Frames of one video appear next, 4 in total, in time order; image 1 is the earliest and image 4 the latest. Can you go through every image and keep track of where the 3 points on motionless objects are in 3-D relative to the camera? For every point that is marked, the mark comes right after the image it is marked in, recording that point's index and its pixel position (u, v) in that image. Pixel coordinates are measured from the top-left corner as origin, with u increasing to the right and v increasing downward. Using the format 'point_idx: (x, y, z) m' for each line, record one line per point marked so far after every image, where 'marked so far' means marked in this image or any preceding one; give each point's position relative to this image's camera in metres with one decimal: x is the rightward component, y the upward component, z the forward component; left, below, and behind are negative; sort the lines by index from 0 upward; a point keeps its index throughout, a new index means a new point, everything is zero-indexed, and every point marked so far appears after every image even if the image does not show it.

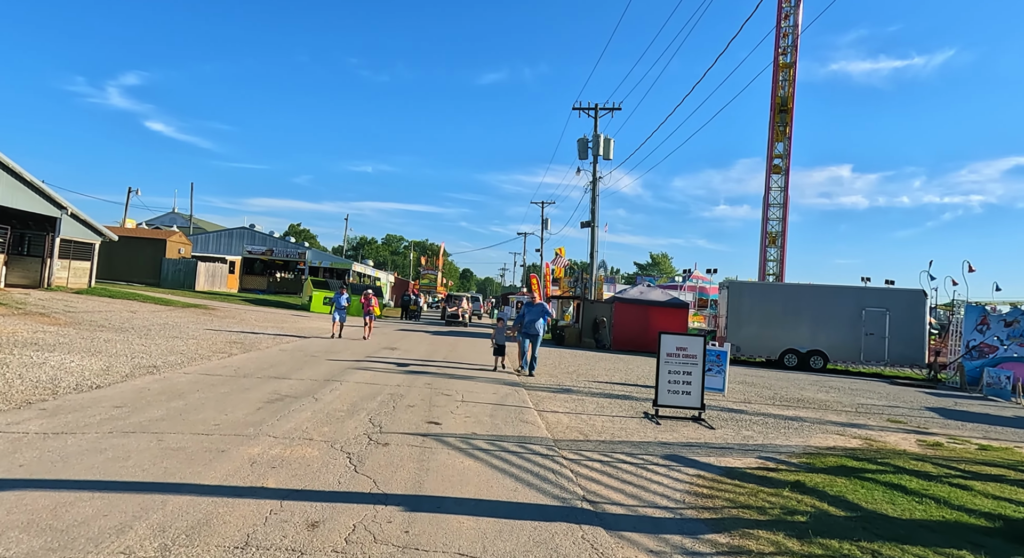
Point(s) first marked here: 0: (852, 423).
0: (+5.8, -2.4, +11.8) m
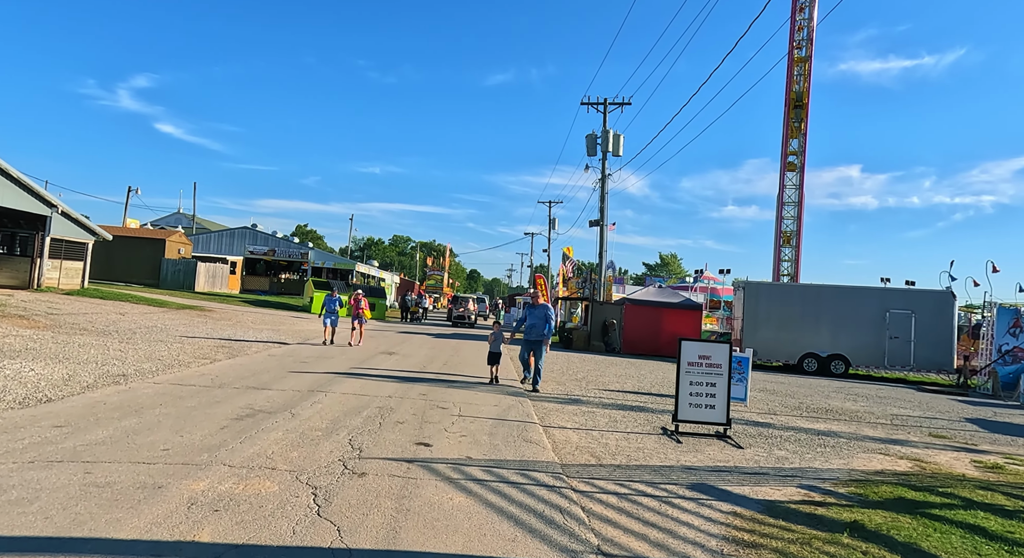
0: (+5.8, -2.4, +10.6) m
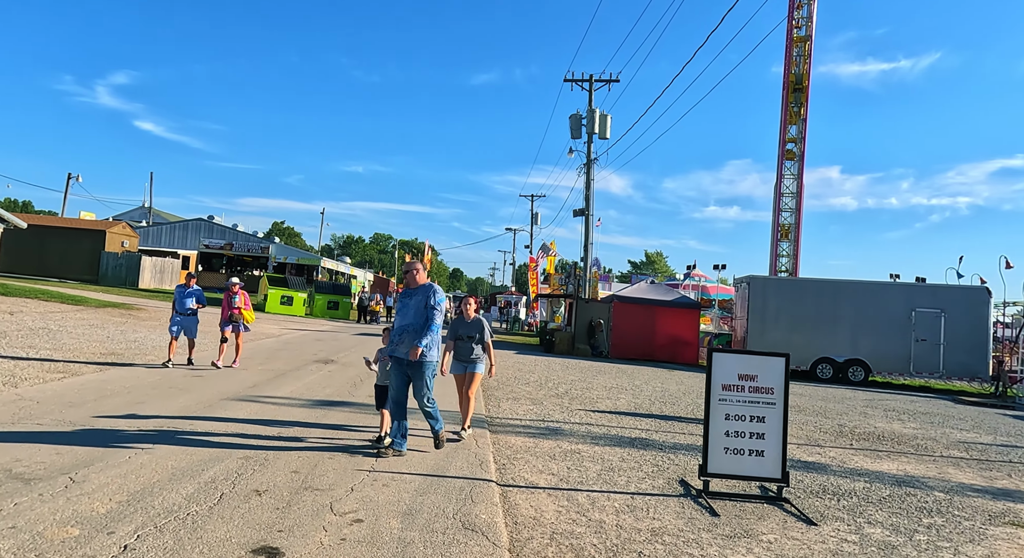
0: (+5.3, -2.3, +7.5) m
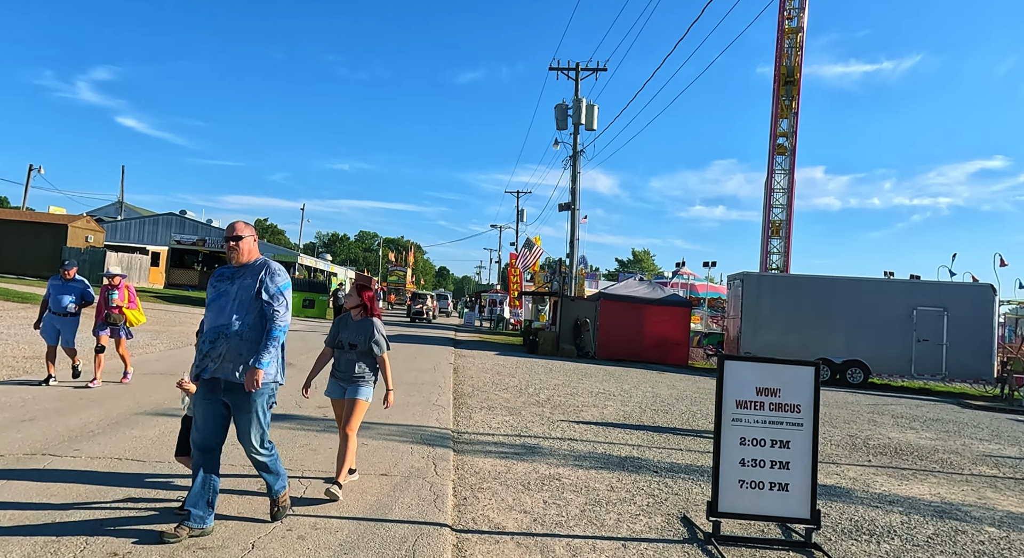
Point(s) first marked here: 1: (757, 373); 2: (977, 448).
0: (+5.0, -2.2, +6.3) m
1: (+1.8, -0.7, +5.0) m
2: (+7.0, -2.5, +10.5) m
